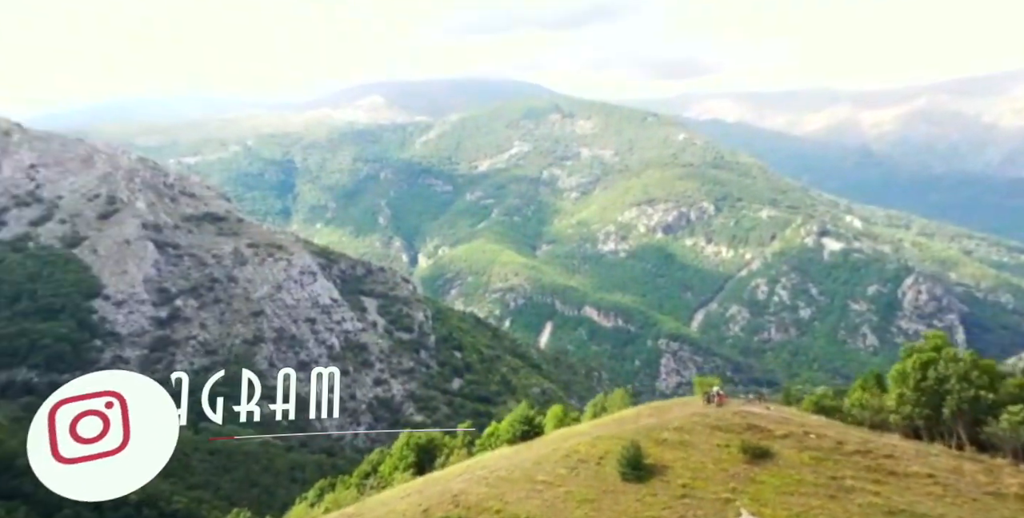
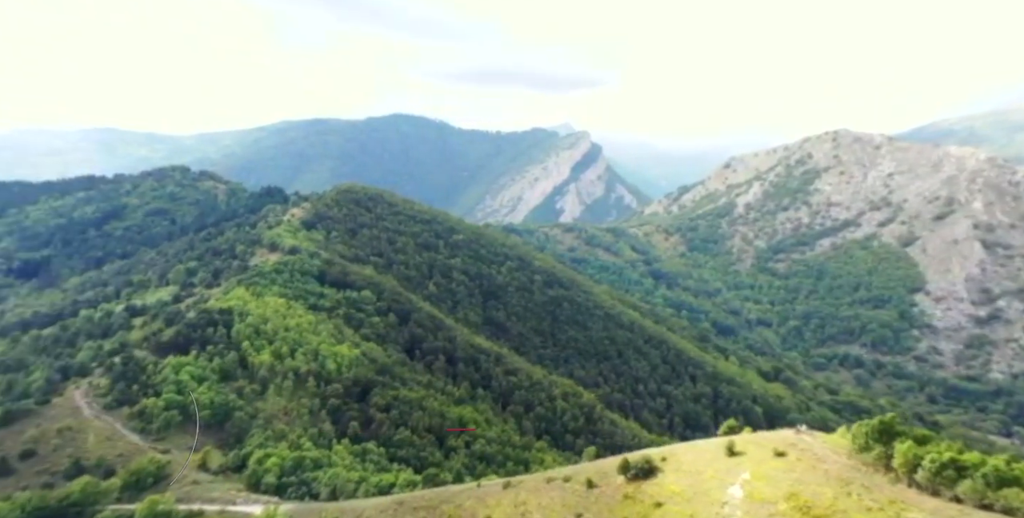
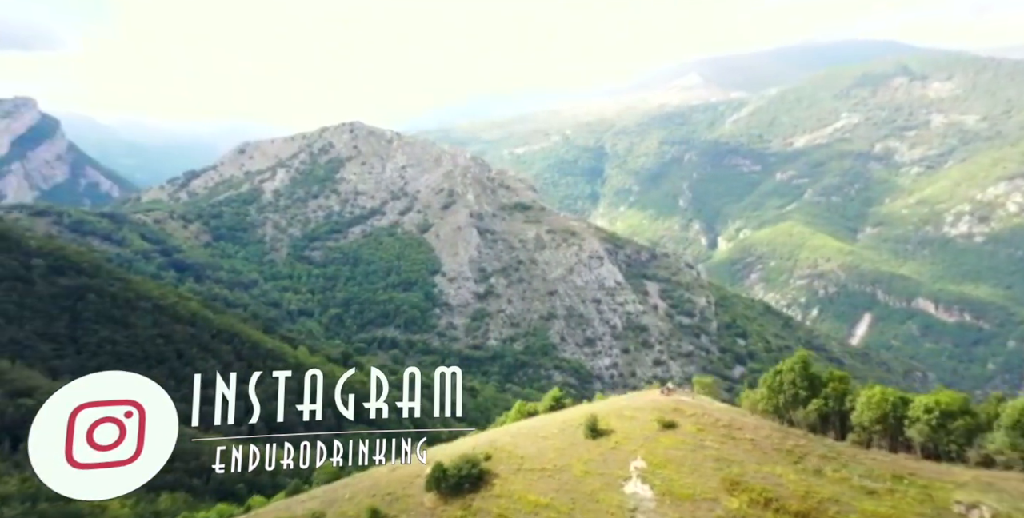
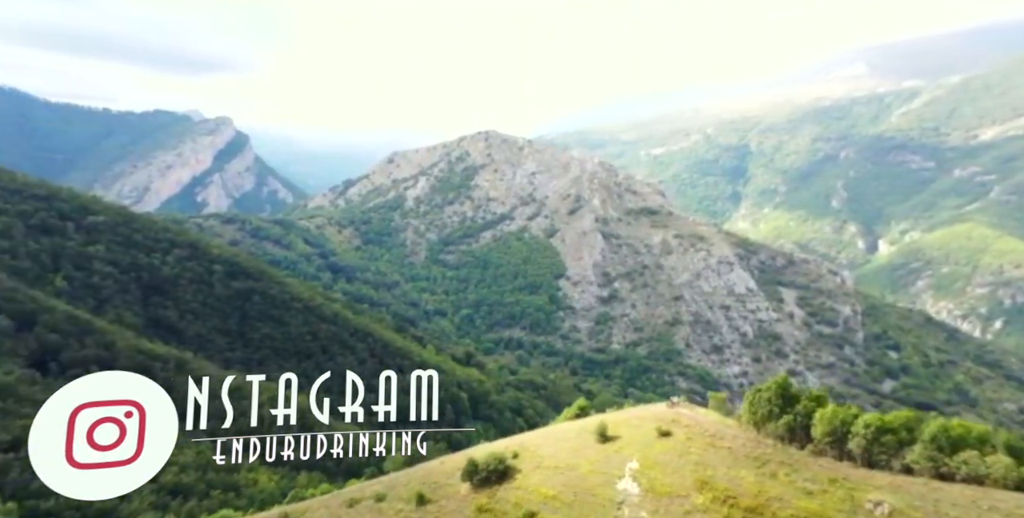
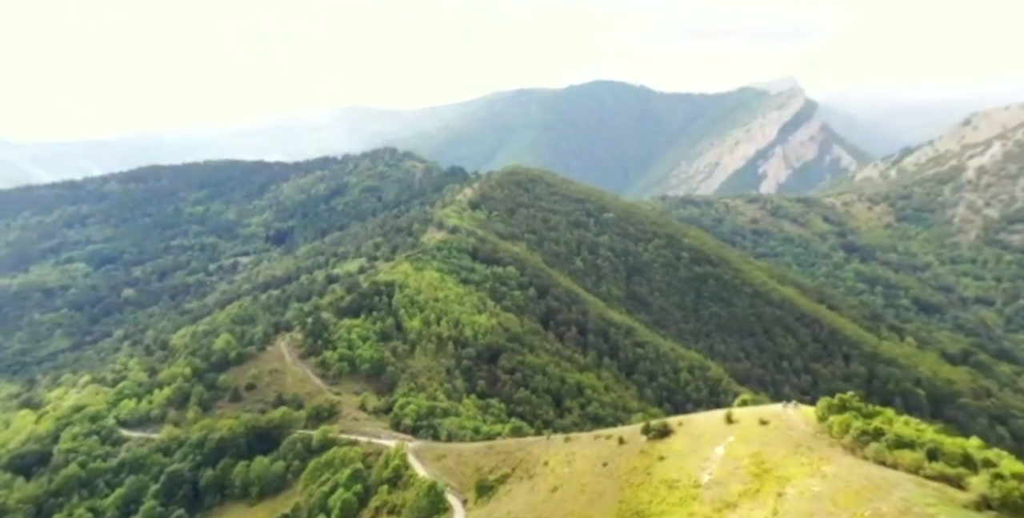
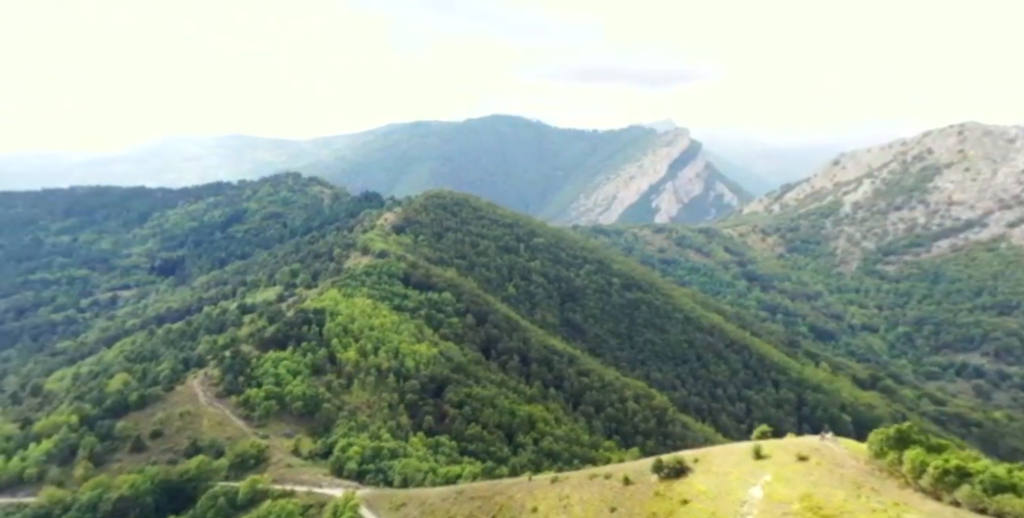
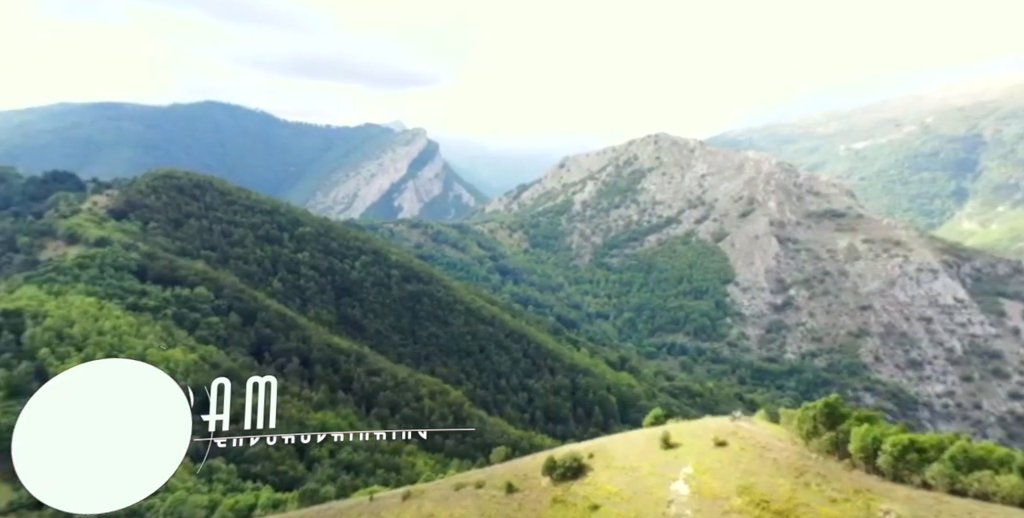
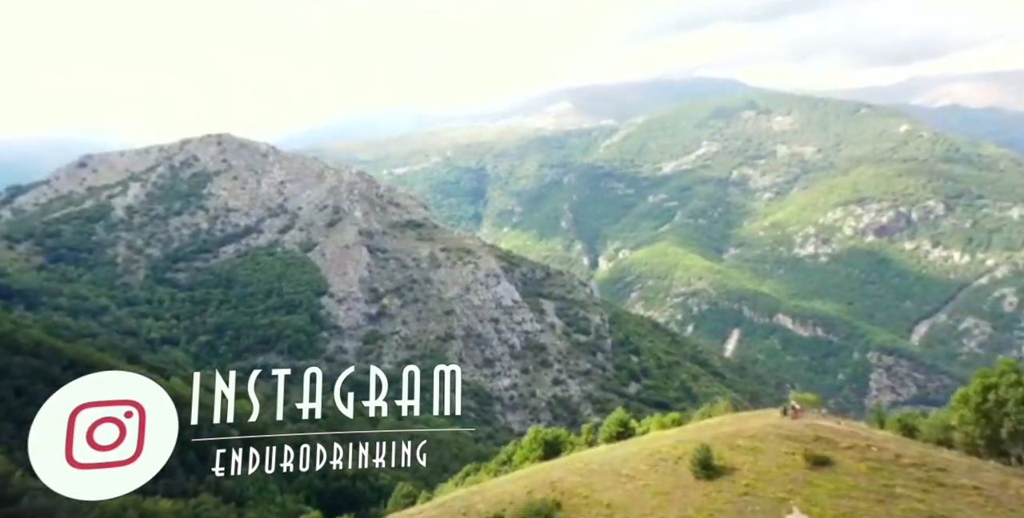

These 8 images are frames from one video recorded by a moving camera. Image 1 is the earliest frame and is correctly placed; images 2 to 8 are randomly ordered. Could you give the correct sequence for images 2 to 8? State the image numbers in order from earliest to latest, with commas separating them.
8, 3, 4, 7, 2, 6, 5
